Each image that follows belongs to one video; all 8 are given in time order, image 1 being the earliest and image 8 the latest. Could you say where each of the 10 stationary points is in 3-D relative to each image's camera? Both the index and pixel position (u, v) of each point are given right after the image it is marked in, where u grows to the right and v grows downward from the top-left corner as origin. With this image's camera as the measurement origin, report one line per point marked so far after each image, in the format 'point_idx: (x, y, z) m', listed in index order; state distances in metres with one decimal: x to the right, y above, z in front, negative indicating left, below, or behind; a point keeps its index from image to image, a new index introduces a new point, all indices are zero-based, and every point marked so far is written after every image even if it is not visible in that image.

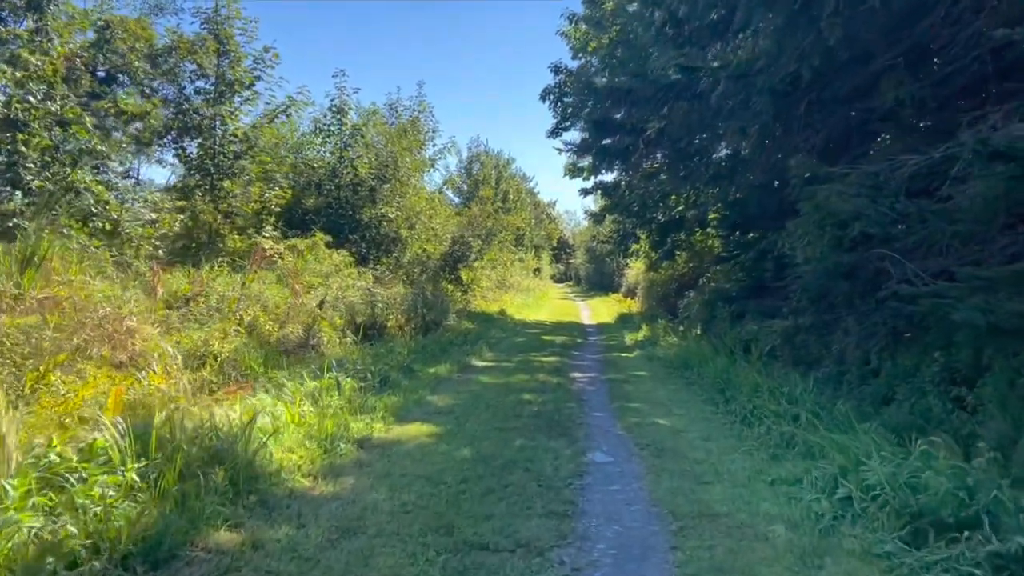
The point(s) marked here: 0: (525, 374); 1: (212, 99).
0: (+0.2, -1.6, +12.3) m
1: (-7.6, +4.8, +17.0) m
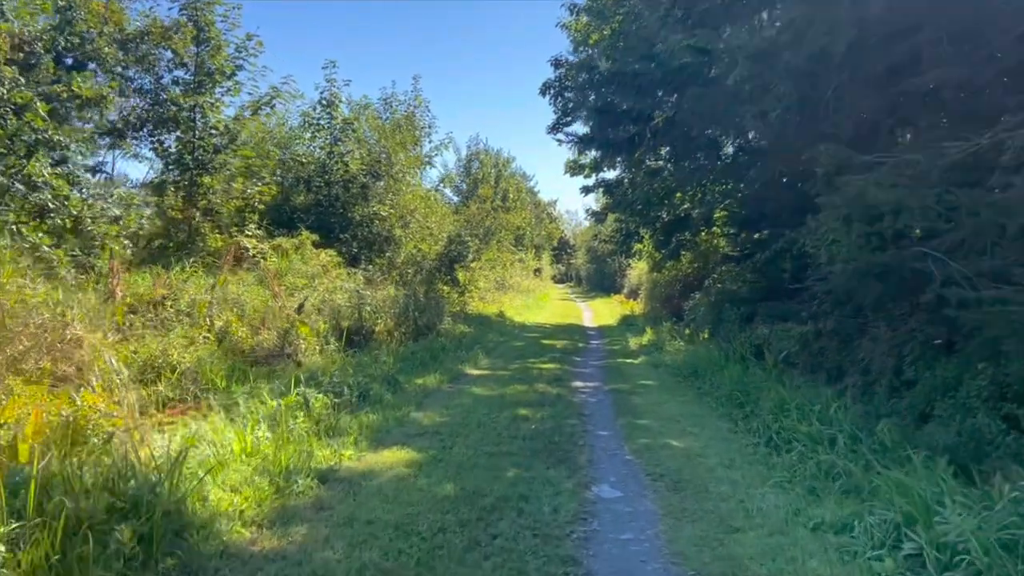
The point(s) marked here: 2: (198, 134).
0: (+0.2, -1.6, +11.3) m
1: (-7.6, +4.7, +16.1) m
2: (-7.4, +3.7, +16.1) m
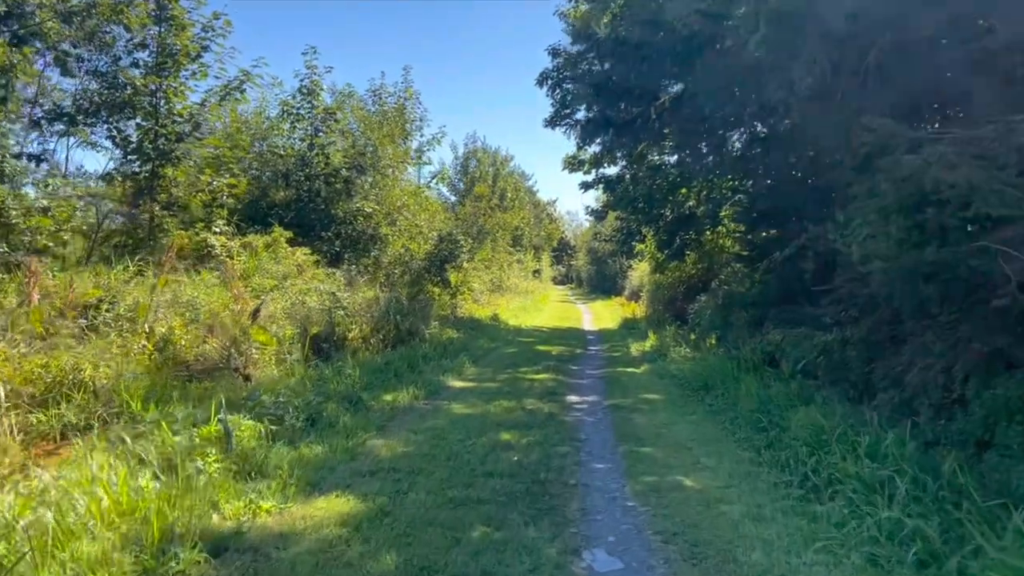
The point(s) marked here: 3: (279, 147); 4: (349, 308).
0: (-0.1, -1.7, +10.0) m
1: (-7.8, +4.7, +14.7) m
2: (-7.6, +3.7, +14.7) m
3: (-6.8, +4.1, +19.7) m
4: (-3.3, -0.4, +13.5) m
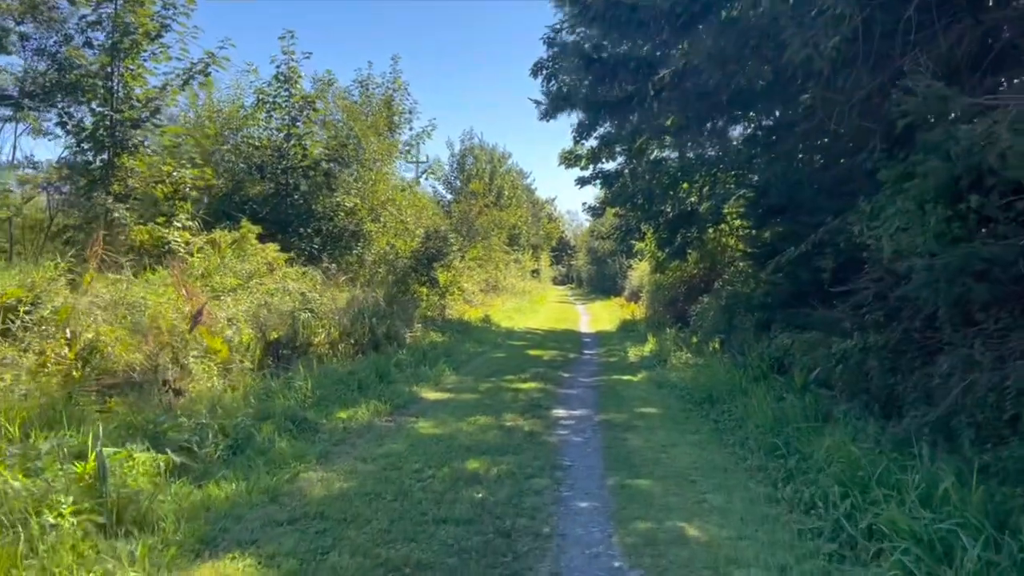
0: (-0.3, -1.7, +8.8) m
1: (-8.1, +4.7, +13.5) m
2: (-7.9, +3.7, +13.5) m
3: (-7.1, +4.1, +18.5) m
4: (-3.6, -0.4, +12.3) m
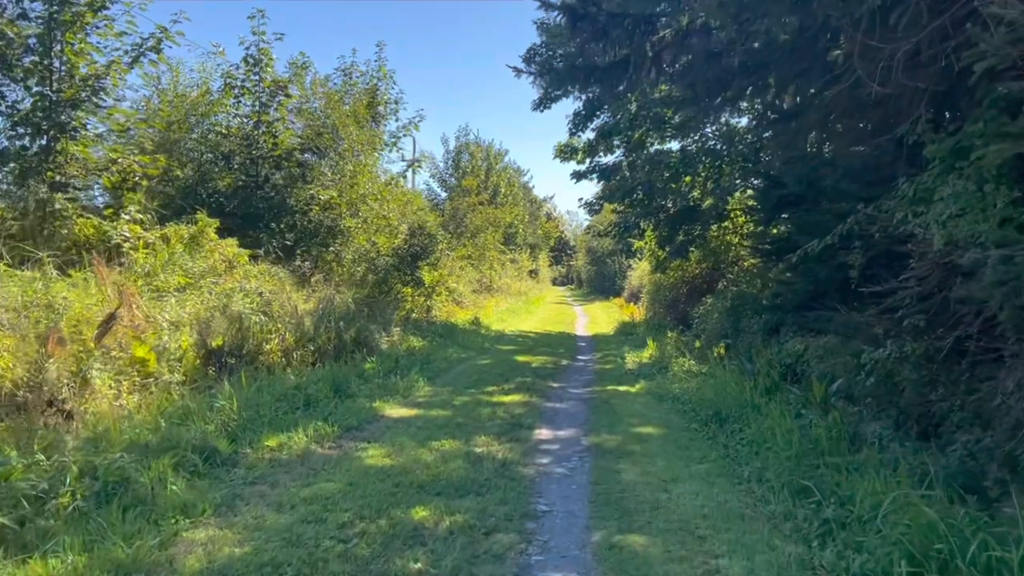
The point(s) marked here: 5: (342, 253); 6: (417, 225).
0: (-0.6, -1.7, +7.4) m
1: (-8.4, +4.7, +12.1) m
2: (-8.2, +3.7, +12.2) m
3: (-7.4, +4.1, +17.2) m
4: (-3.9, -0.4, +11.0) m
5: (-4.5, +0.9, +17.8) m
6: (-2.8, +1.8, +19.5) m
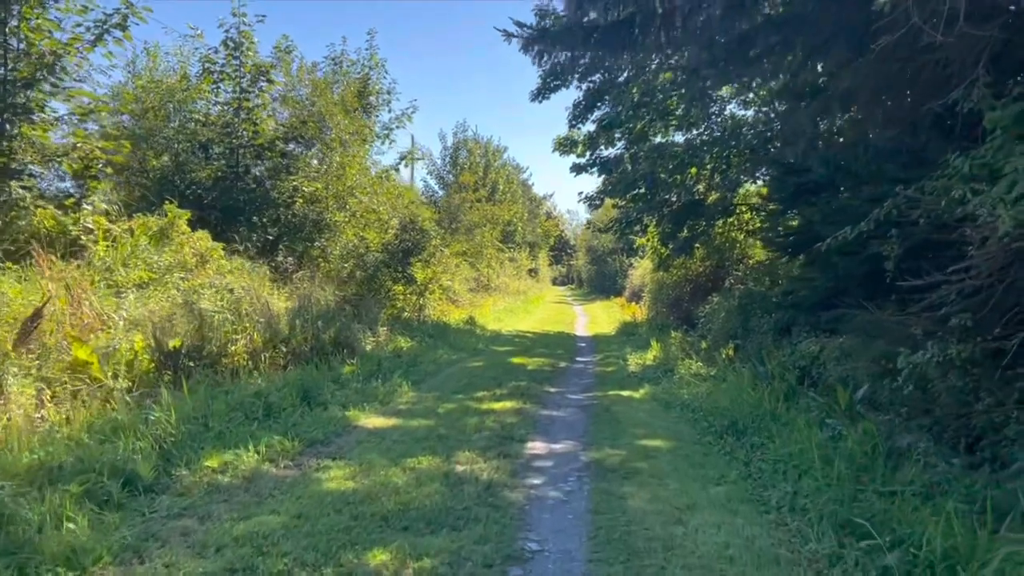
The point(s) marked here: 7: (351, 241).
0: (-0.8, -1.6, +6.4) m
1: (-8.5, +4.8, +11.2) m
2: (-8.3, +3.7, +11.2) m
3: (-7.5, +4.2, +16.2) m
4: (-4.0, -0.3, +10.0) m
5: (-4.6, +1.0, +16.8) m
6: (-2.9, +1.9, +18.6) m
7: (-4.1, +1.2, +17.3) m
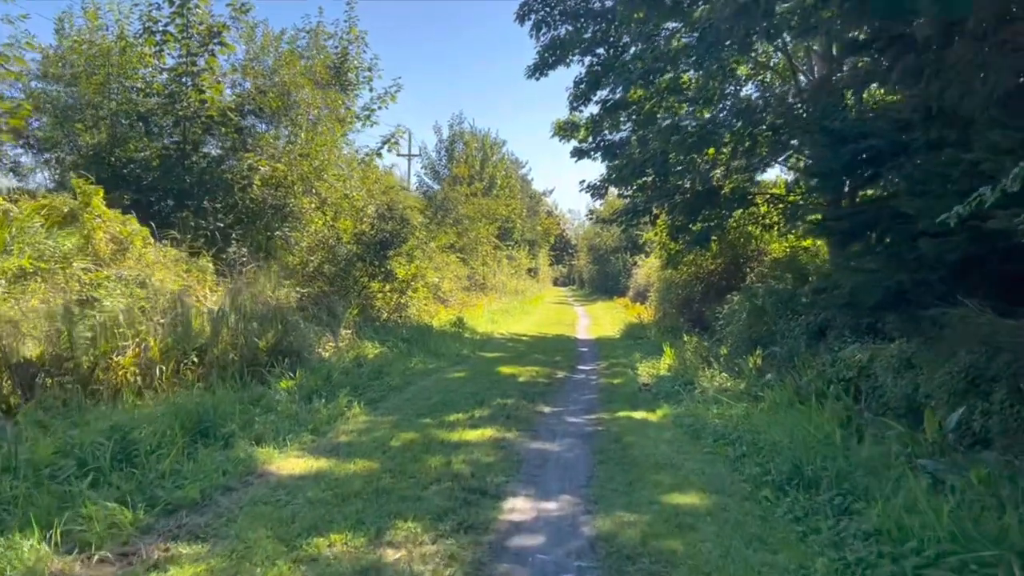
0: (-1.0, -1.5, +4.2) m
1: (-8.7, +4.9, +9.0) m
2: (-8.5, +3.8, +9.0) m
3: (-7.7, +4.3, +14.0) m
4: (-4.2, -0.3, +7.8) m
5: (-4.8, +1.1, +14.6) m
6: (-3.0, +2.0, +16.3) m
7: (-4.3, +1.3, +15.1) m
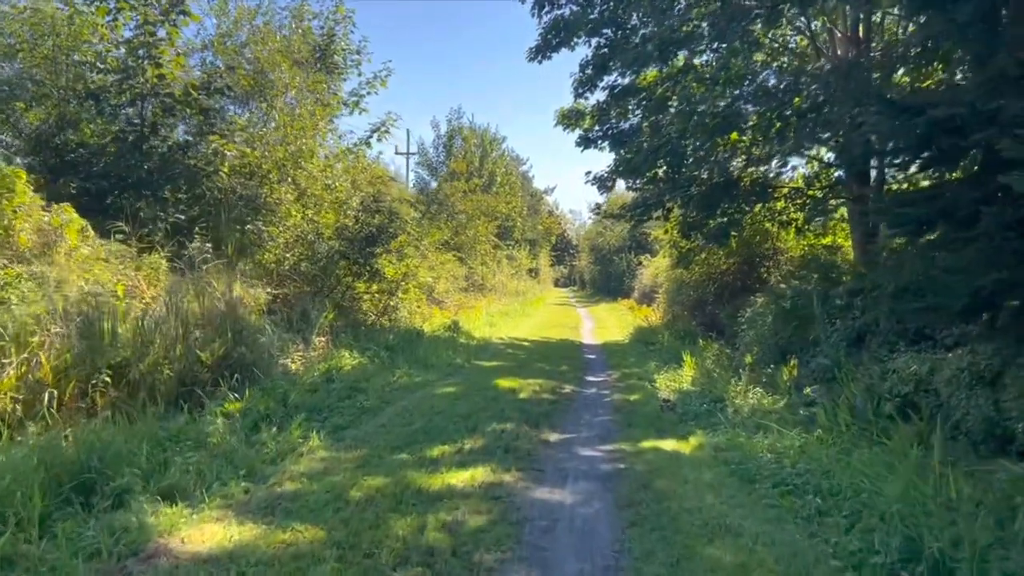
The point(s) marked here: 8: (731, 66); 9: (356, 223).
0: (-1.0, -1.5, +2.6) m
1: (-8.7, +4.9, +7.4) m
2: (-8.5, +3.8, +7.4) m
3: (-7.7, +4.3, +12.4) m
4: (-4.2, -0.3, +6.2) m
5: (-4.8, +1.1, +13.0) m
6: (-3.0, +2.0, +14.8) m
7: (-4.3, +1.3, +13.5) m
8: (+4.9, +5.0, +15.2) m
9: (-3.3, +1.4, +14.4) m
